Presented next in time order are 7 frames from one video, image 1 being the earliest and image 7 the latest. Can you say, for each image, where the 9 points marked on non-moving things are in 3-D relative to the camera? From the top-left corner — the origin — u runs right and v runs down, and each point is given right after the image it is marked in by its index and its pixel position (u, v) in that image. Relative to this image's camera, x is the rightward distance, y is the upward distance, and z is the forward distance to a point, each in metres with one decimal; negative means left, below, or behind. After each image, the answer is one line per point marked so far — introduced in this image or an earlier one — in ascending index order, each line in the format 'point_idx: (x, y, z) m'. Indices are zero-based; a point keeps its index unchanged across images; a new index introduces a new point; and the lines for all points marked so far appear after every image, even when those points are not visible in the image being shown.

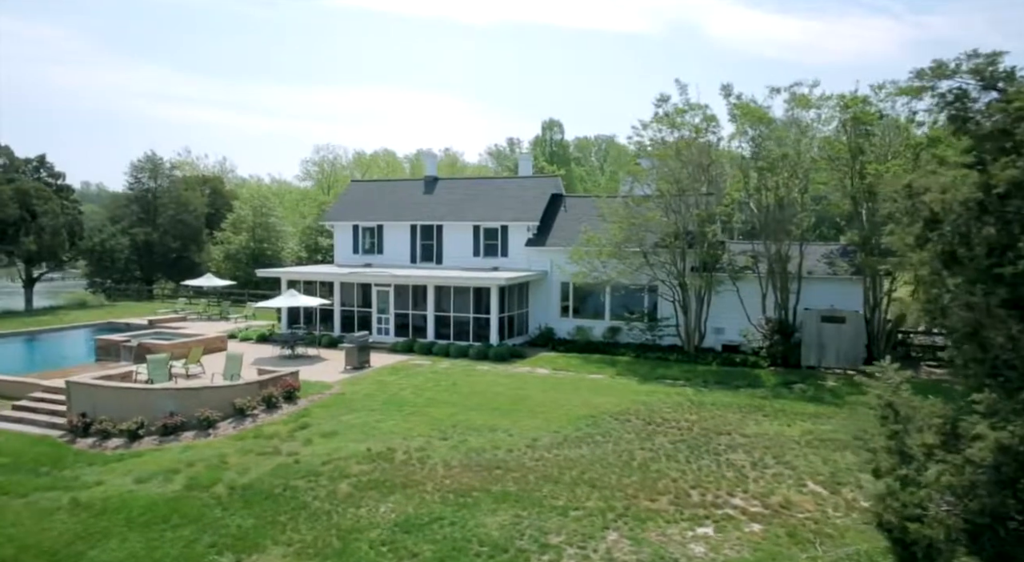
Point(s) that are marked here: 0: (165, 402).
0: (-9.4, -3.3, +19.2) m
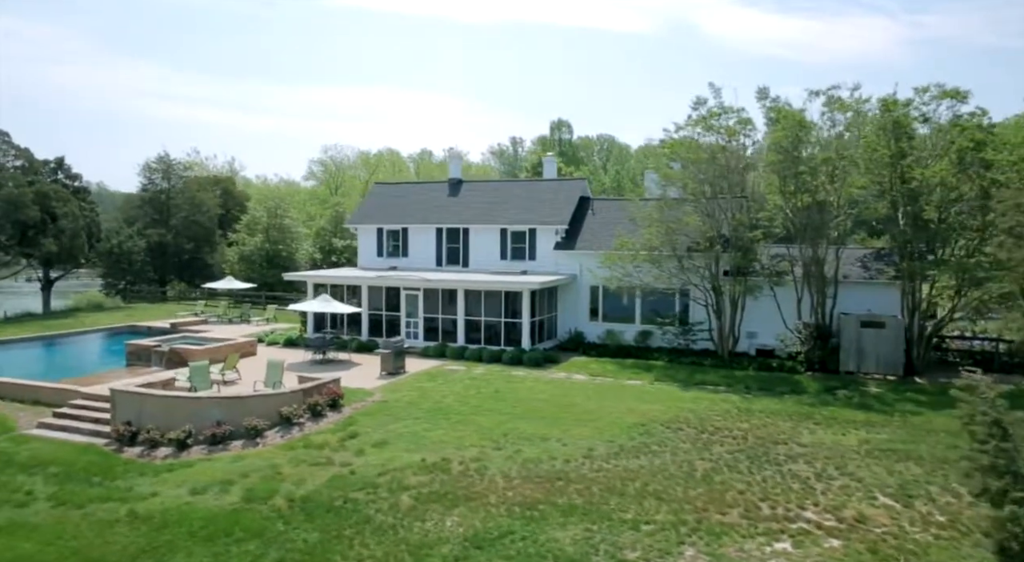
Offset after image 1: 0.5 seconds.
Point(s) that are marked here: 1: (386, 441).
0: (-8.1, -3.5, +19.0) m
1: (-3.2, -4.1, +18.1) m
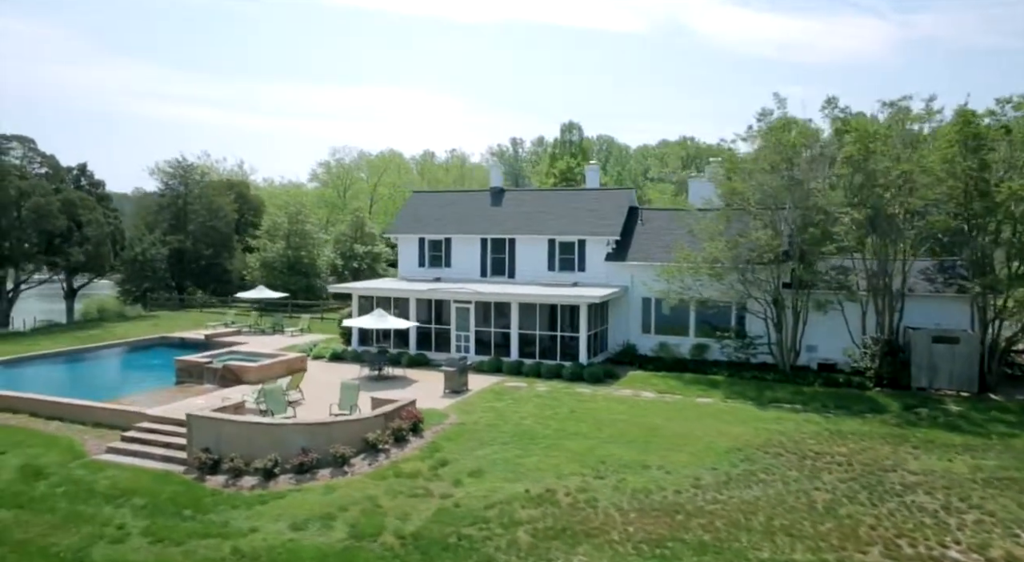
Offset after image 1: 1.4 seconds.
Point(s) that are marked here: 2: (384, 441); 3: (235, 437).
0: (-5.6, -4.1, +18.4) m
1: (-0.8, -4.7, +17.5) m
2: (-3.4, -4.3, +18.9) m
3: (-7.4, -4.1, +18.6) m
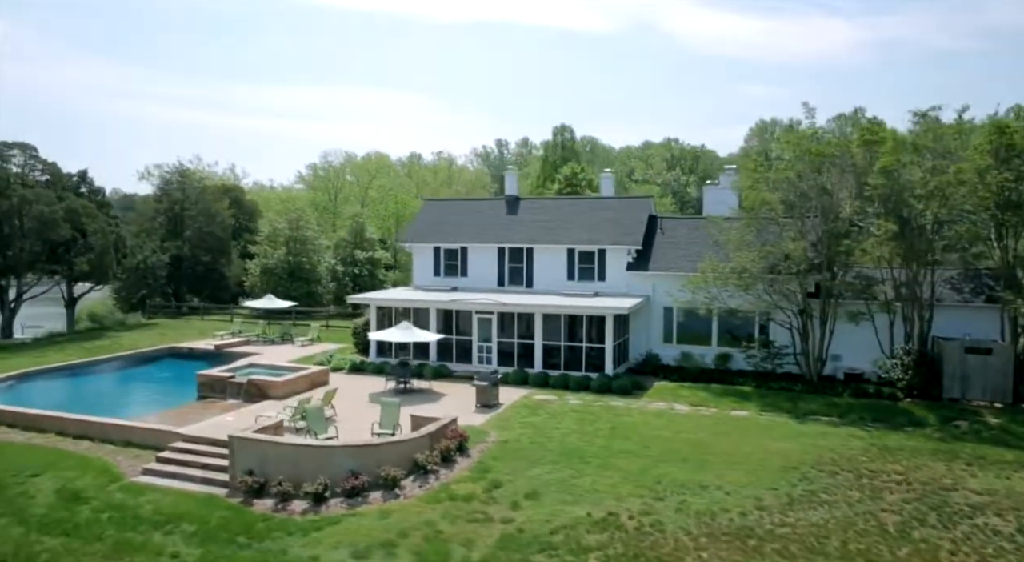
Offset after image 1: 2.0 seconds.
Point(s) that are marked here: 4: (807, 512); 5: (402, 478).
0: (-4.3, -4.6, +17.9) m
1: (+0.6, -5.2, +17.2) m
2: (-2.1, -4.8, +18.4) m
3: (-6.0, -4.6, +18.1) m
4: (+6.7, -5.2, +15.9) m
5: (-2.8, -5.0, +17.8) m
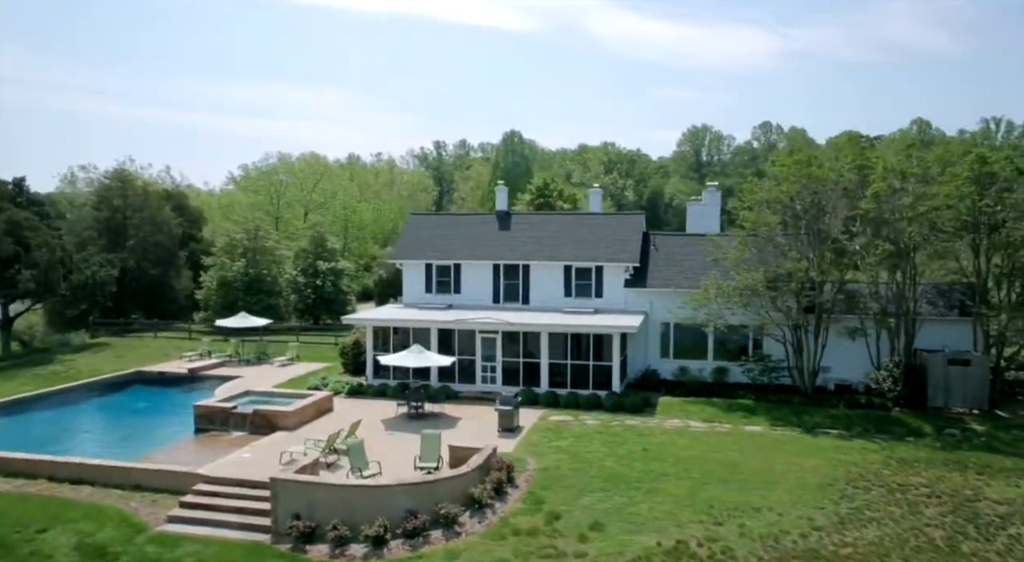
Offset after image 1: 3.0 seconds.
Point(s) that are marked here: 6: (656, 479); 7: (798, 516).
0: (-2.8, -5.4, +17.6) m
1: (+2.1, -6.0, +17.4) m
2: (-0.7, -5.6, +18.4) m
3: (-4.5, -5.5, +17.6) m
4: (+8.3, -6.0, +16.7) m
5: (-1.3, -5.9, +17.6) m
6: (+4.0, -5.6, +19.8) m
7: (+7.1, -5.9, +17.5) m
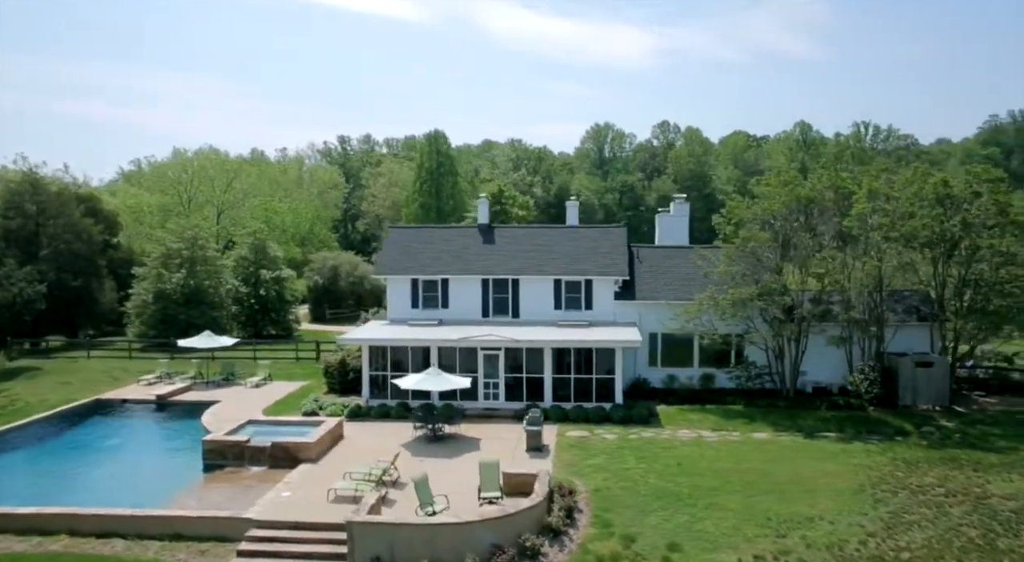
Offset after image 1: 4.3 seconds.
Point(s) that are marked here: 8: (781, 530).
0: (-0.7, -6.3, +17.6) m
1: (+4.2, -6.8, +18.2) m
2: (+1.3, -6.5, +18.7) m
3: (-2.4, -6.4, +17.4) m
4: (+10.4, -6.7, +18.5) m
5: (+0.8, -6.7, +17.9) m
6: (+5.7, -6.4, +20.9) m
7: (+9.1, -6.6, +19.0) m
8: (+7.1, -6.7, +18.7) m
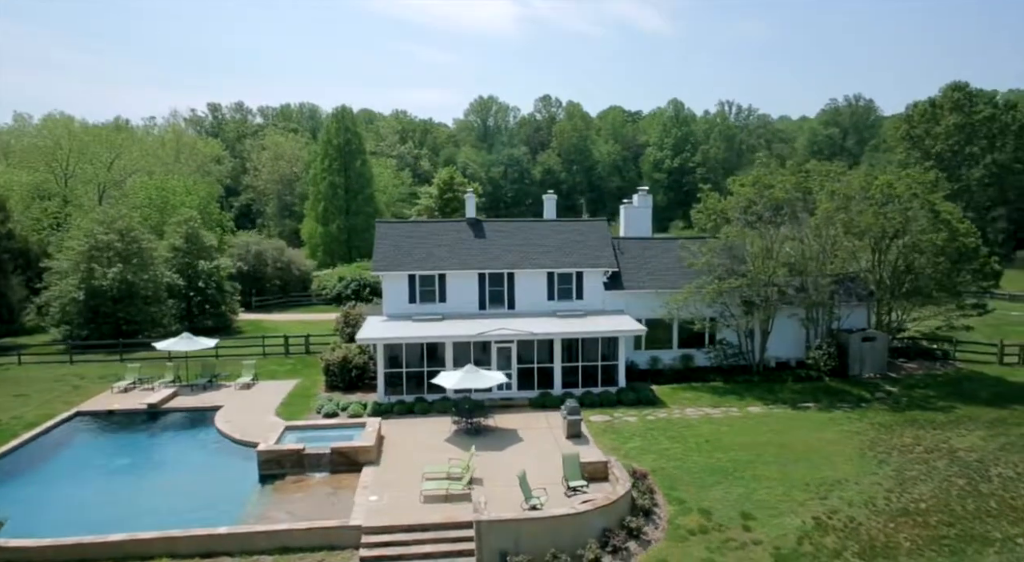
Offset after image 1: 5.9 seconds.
0: (+2.3, -6.7, +19.8) m
1: (+7.1, -7.0, +21.3) m
2: (+4.1, -6.8, +21.2) m
3: (+0.7, -6.9, +19.2) m
4: (+13.1, -6.7, +22.7) m
5: (+3.7, -7.1, +20.3) m
6: (+8.0, -6.4, +24.2) m
7: (+11.7, -6.6, +23.0) m
8: (+9.8, -6.8, +22.3) m
